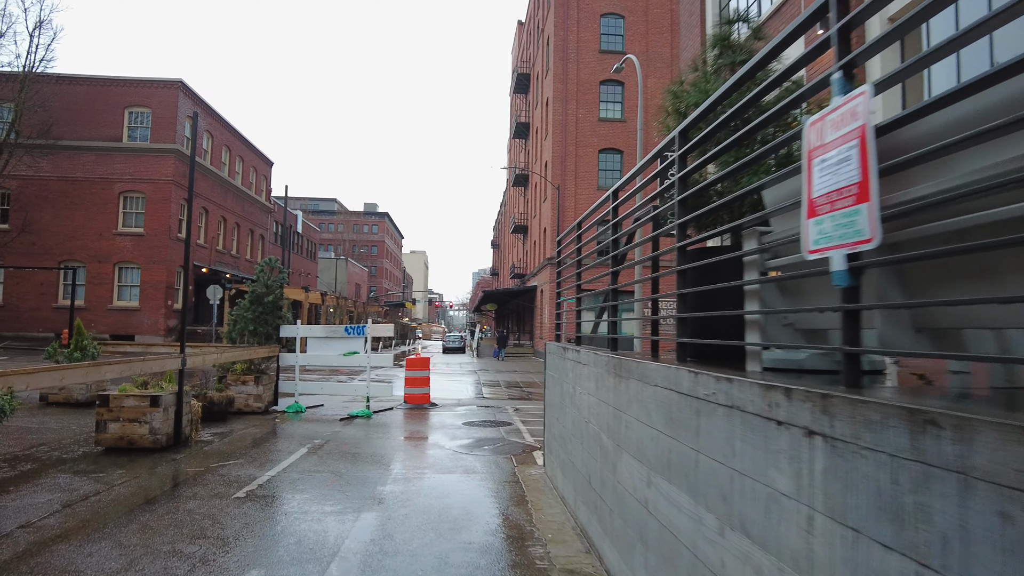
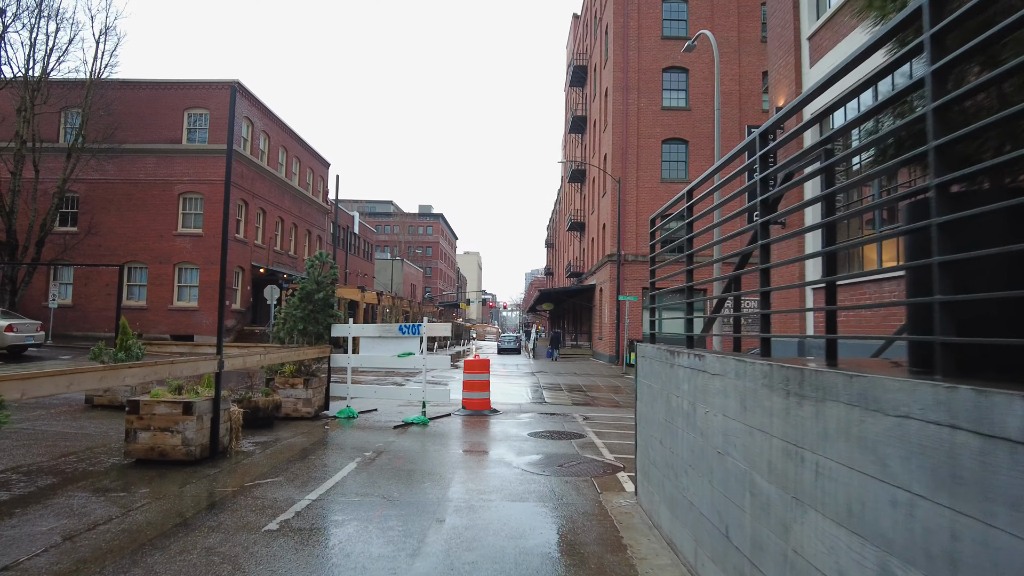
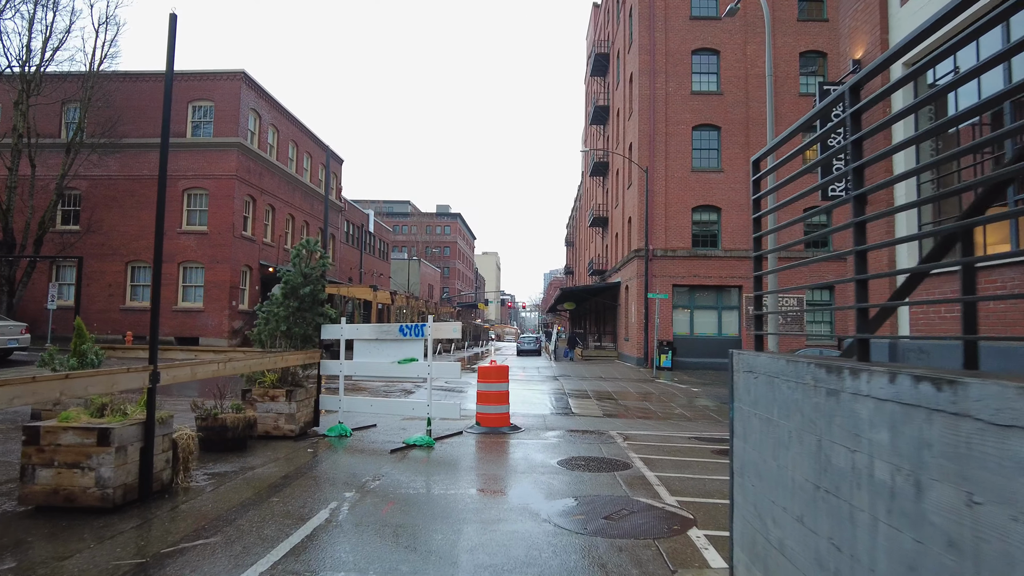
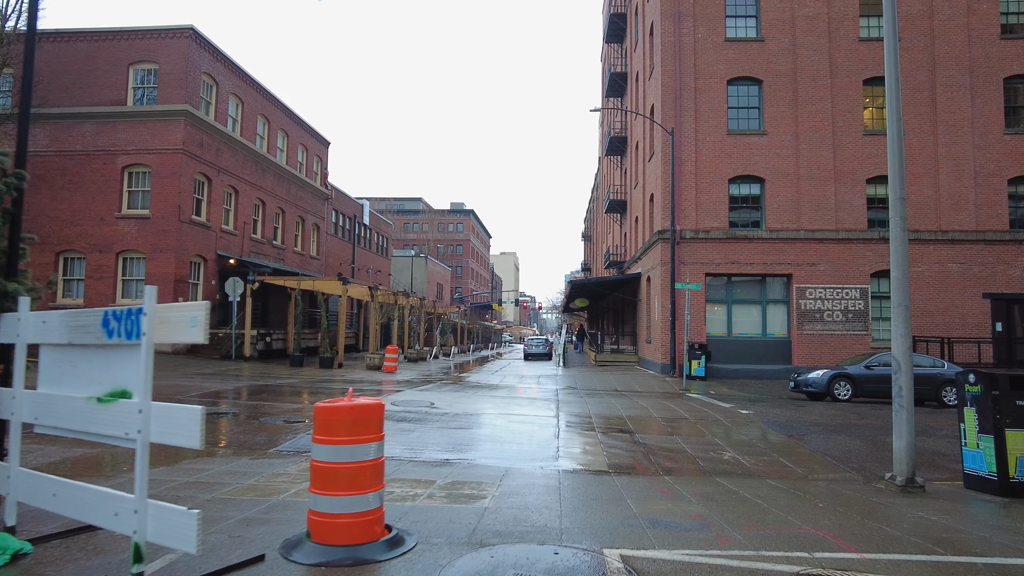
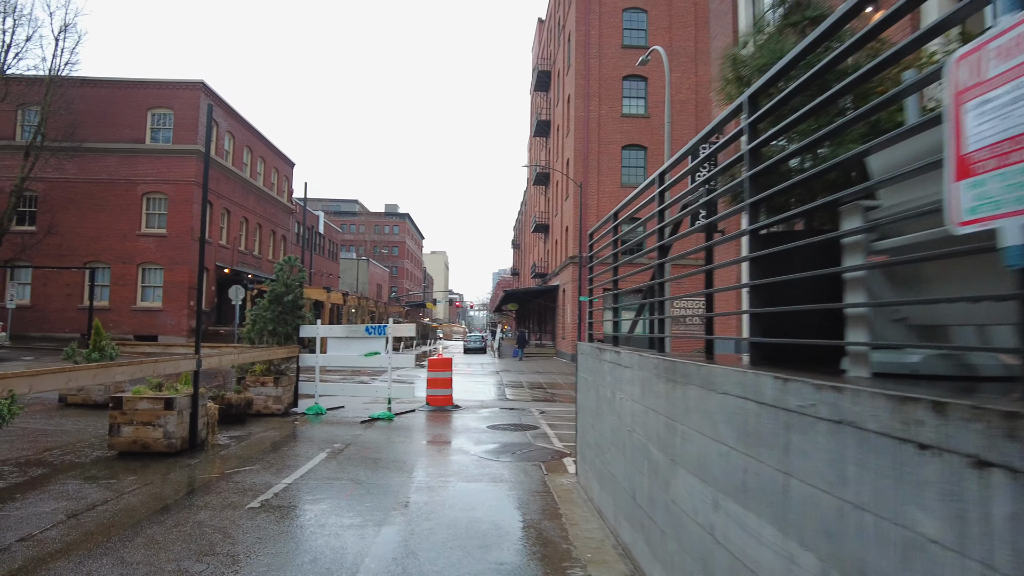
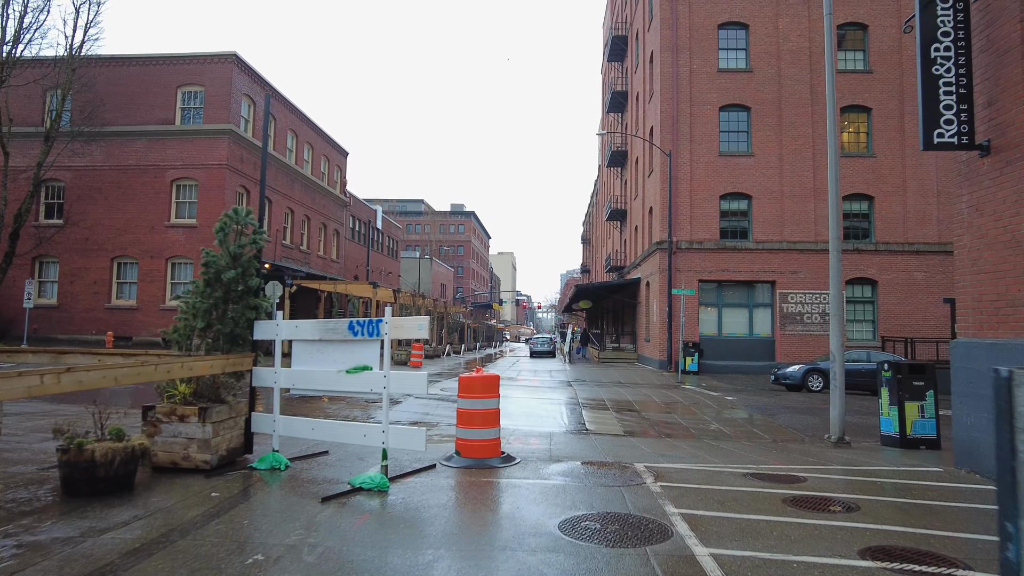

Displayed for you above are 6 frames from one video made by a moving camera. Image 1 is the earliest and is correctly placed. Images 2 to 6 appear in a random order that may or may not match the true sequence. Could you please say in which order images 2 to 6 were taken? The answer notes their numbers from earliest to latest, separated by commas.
5, 2, 3, 6, 4
